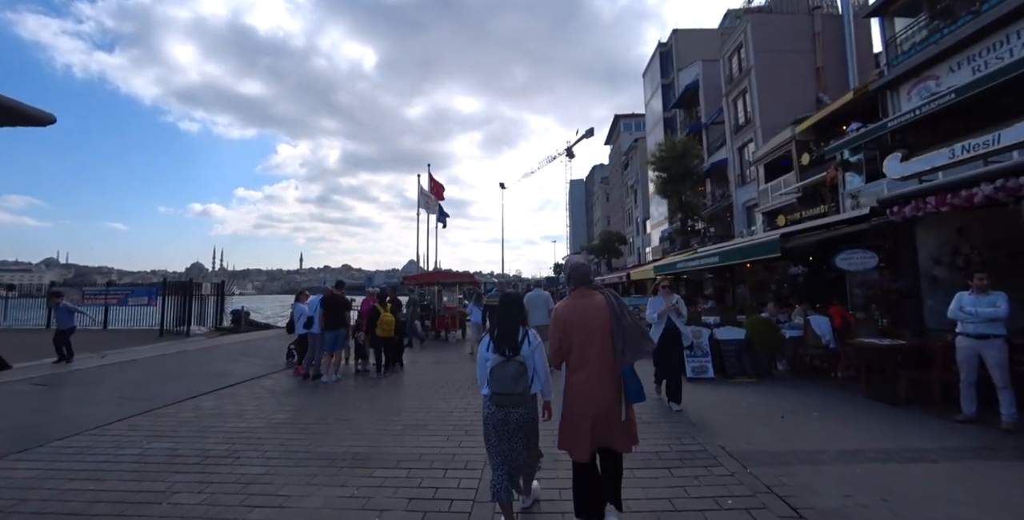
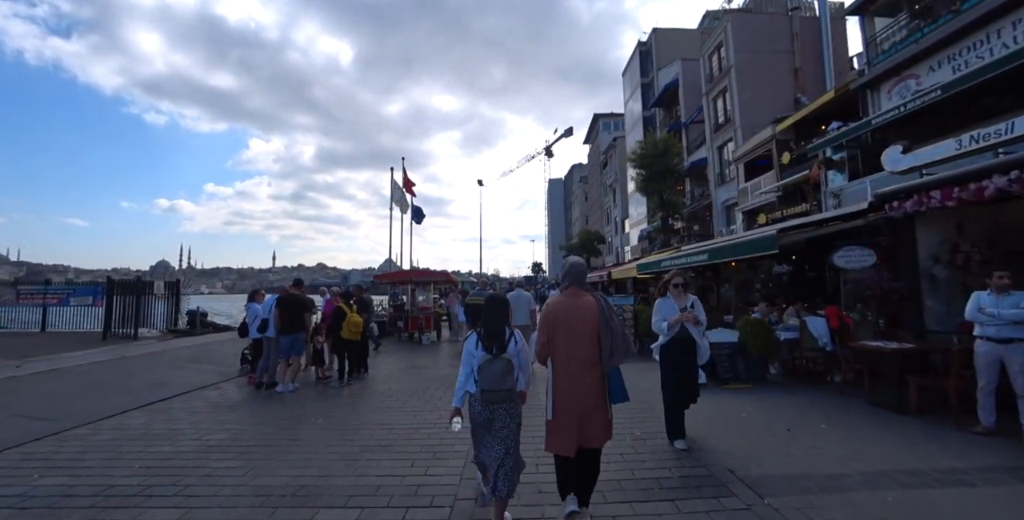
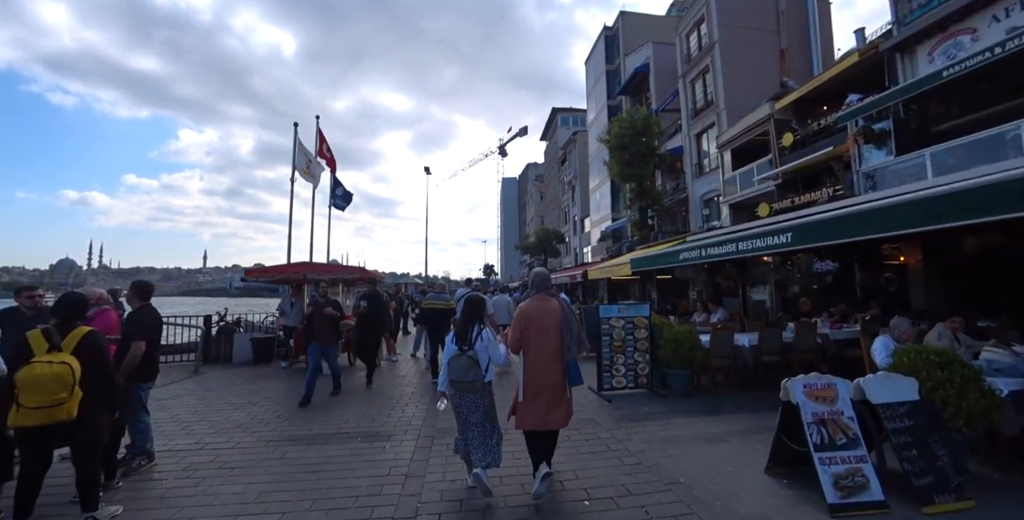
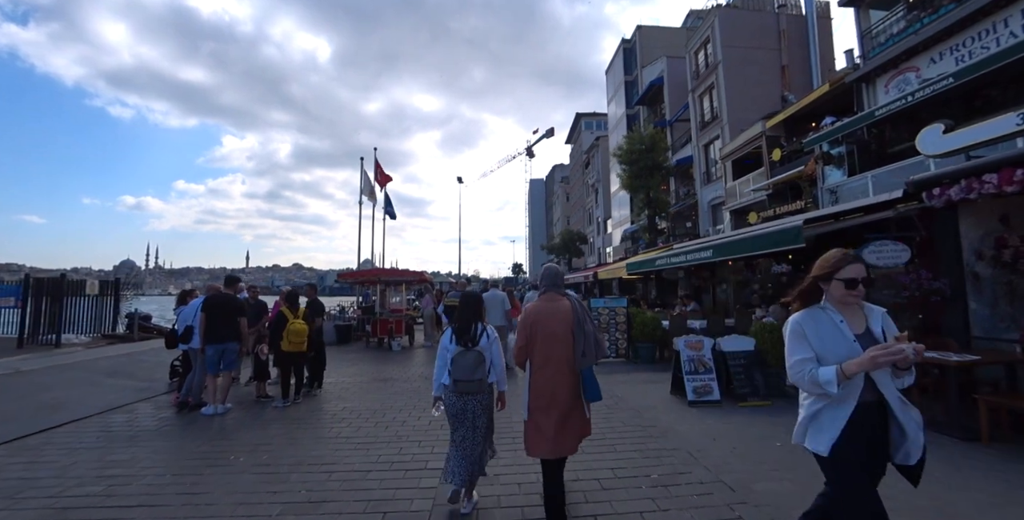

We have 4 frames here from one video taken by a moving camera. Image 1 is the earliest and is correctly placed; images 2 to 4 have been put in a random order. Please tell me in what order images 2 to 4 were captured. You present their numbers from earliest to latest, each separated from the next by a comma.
2, 4, 3
